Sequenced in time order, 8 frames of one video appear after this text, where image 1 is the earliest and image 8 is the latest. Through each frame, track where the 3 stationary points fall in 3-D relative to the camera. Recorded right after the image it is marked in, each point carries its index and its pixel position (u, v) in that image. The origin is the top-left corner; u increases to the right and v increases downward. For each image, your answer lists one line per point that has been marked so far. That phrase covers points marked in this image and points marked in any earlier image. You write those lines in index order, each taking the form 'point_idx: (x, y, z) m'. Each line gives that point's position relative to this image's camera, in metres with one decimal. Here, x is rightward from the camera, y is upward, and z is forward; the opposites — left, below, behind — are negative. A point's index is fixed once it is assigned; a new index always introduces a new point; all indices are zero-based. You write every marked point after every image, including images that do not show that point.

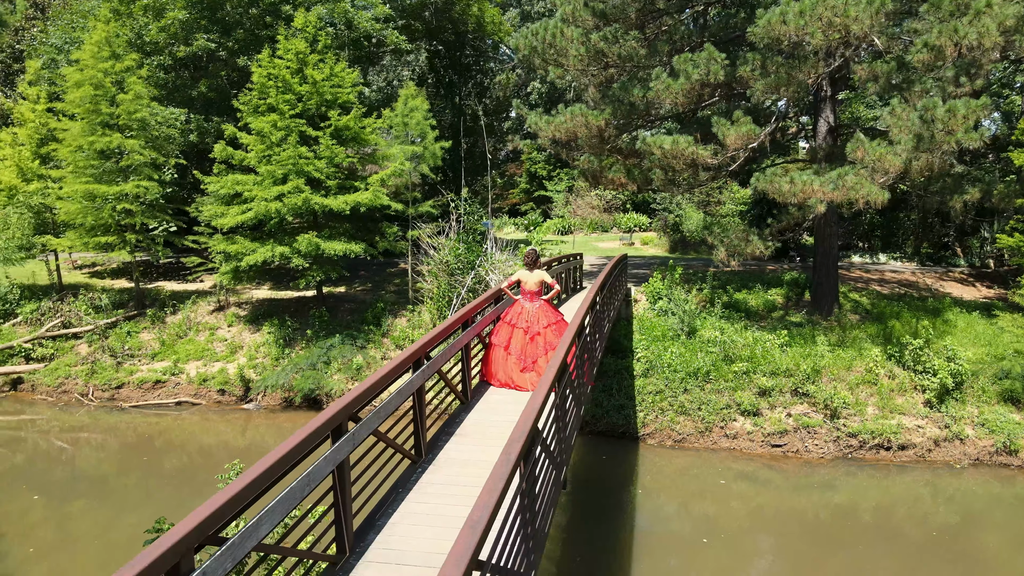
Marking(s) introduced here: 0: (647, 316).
0: (+2.2, -0.5, +12.4) m
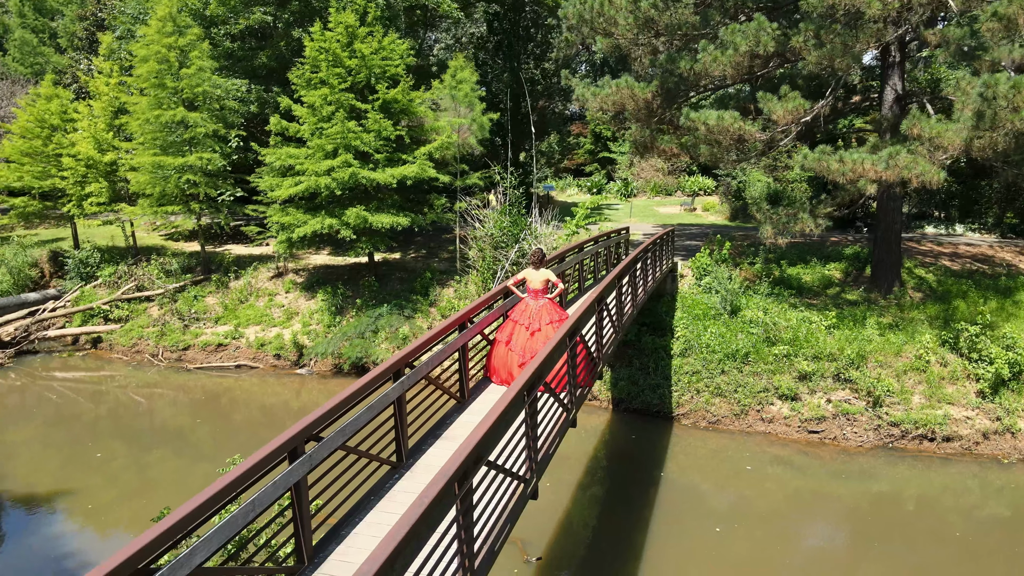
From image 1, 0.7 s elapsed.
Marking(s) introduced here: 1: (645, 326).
0: (+2.9, -0.1, +12.2) m
1: (+2.0, -0.6, +11.6) m
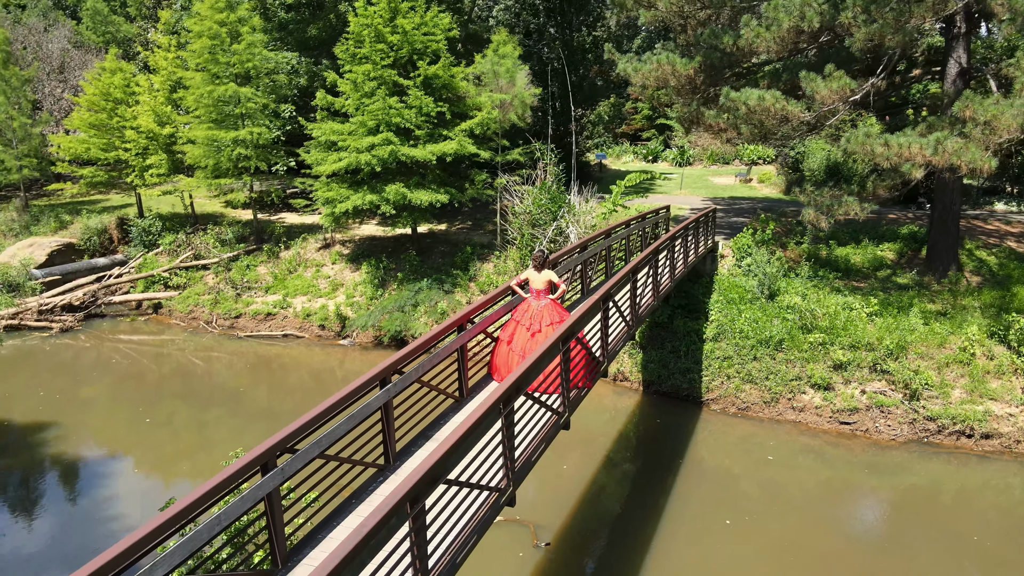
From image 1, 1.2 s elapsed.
0: (+3.5, +0.2, +12.0) m
1: (+2.6, -0.3, +11.5) m
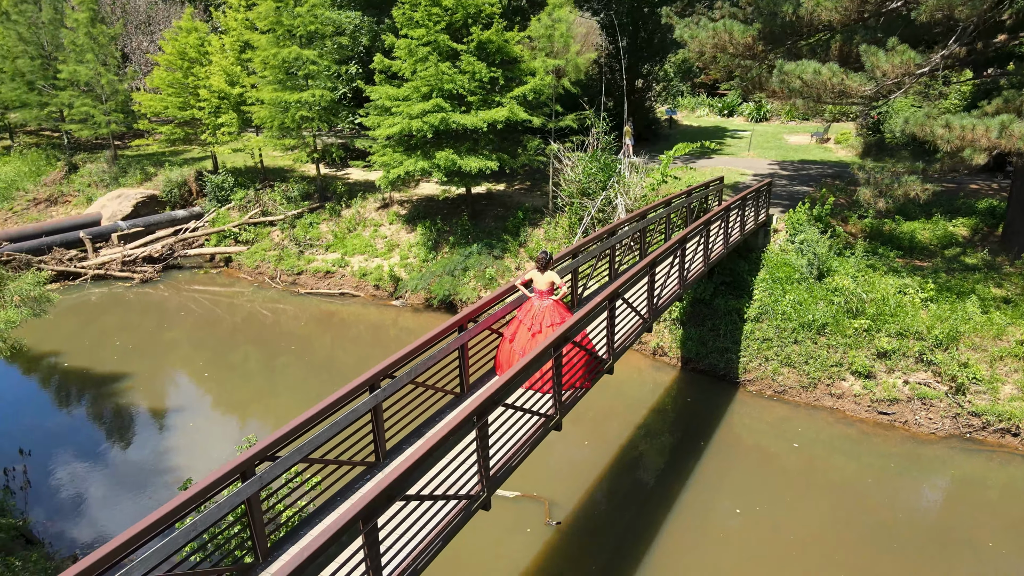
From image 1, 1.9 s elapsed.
0: (+4.2, +0.6, +11.7) m
1: (+3.2, 0.0, +11.3) m
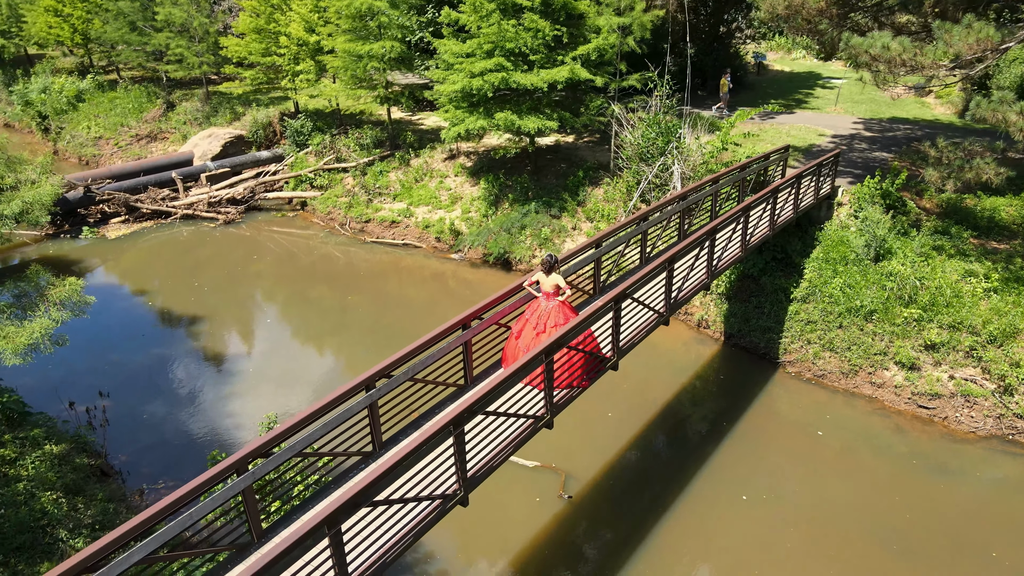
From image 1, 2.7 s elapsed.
0: (+5.0, +0.9, +11.4) m
1: (+3.9, +0.4, +11.1) m
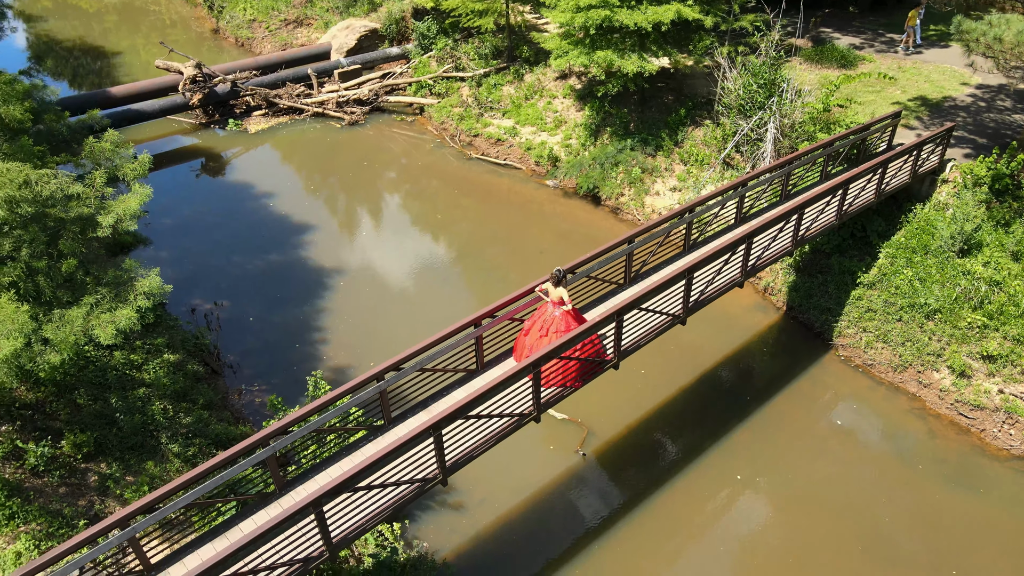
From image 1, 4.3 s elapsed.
0: (+6.2, +1.1, +10.8) m
1: (+5.0, +0.7, +10.9) m
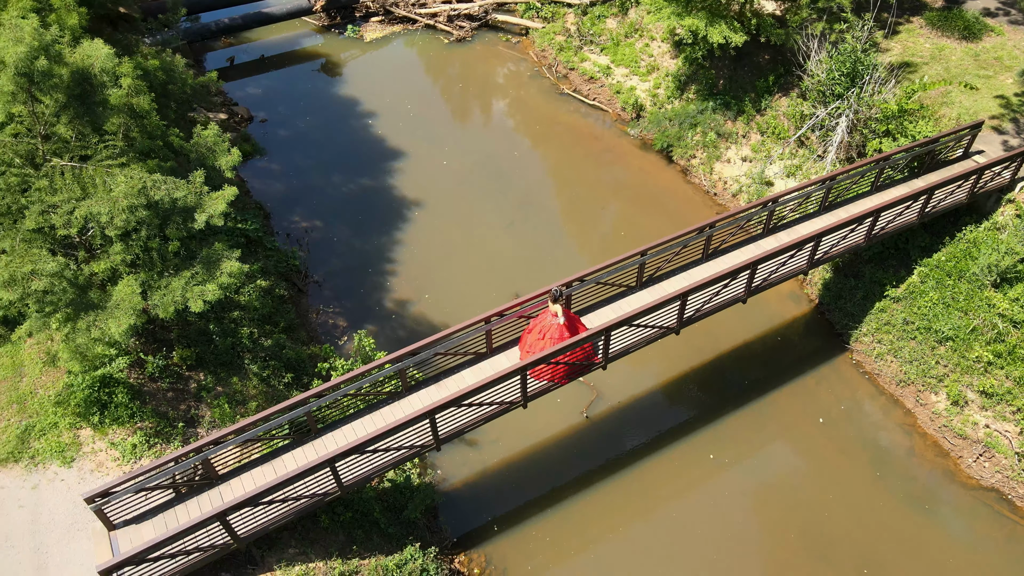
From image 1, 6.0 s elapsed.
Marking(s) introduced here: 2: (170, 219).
0: (+6.9, +0.8, +10.8) m
1: (+5.8, +0.6, +11.2) m
2: (-3.6, +0.7, +7.7) m
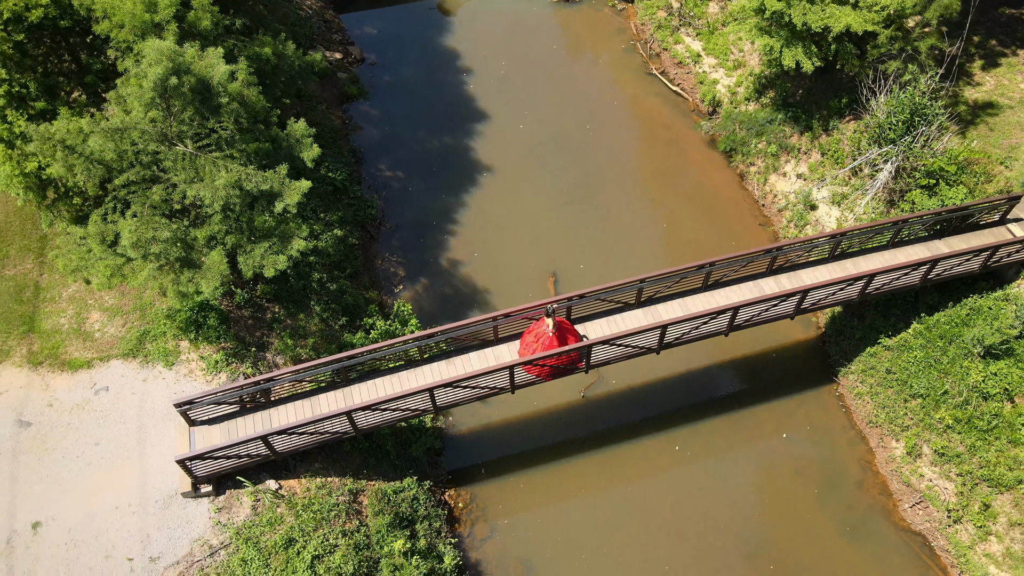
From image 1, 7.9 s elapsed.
0: (+7.4, -0.2, +11.4) m
1: (+6.3, -0.2, +11.9) m
2: (-3.3, +1.1, +9.7) m
